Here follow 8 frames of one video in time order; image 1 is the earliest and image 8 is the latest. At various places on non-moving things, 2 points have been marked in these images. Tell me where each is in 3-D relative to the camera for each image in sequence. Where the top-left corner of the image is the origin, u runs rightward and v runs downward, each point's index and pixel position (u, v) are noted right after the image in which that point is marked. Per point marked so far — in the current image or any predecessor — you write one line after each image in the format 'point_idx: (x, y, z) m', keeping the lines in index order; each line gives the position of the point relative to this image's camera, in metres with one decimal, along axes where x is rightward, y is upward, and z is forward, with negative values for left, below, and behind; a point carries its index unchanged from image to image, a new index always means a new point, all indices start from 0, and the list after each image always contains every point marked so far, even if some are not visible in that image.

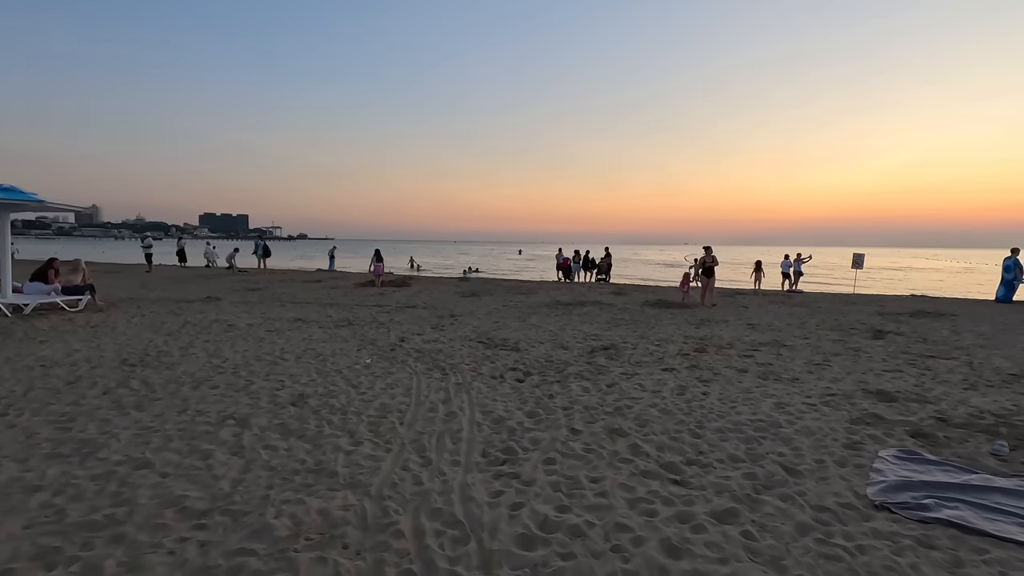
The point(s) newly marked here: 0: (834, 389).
0: (+3.8, -1.2, +6.3) m
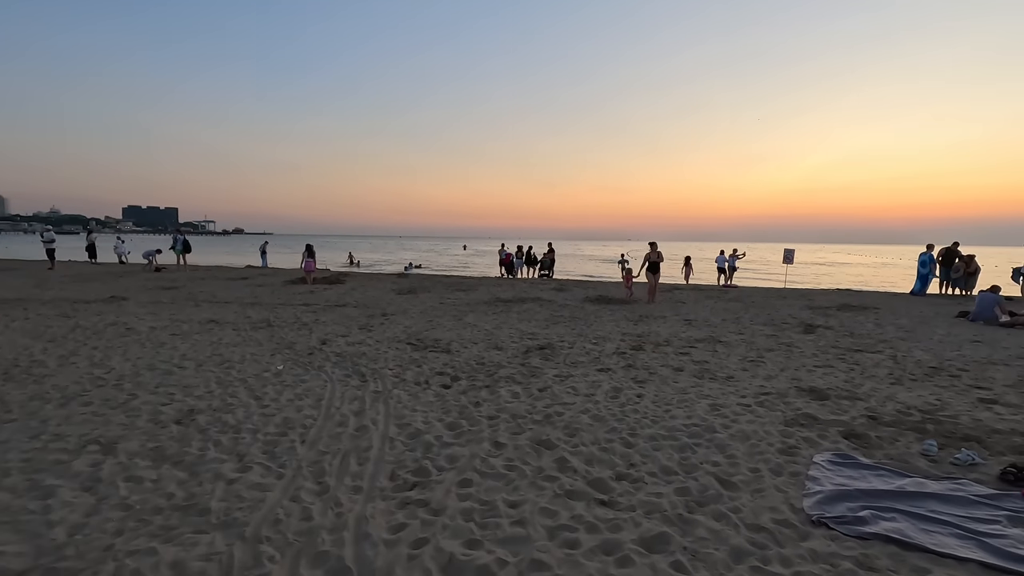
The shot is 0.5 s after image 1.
0: (+2.9, -1.2, +6.2) m
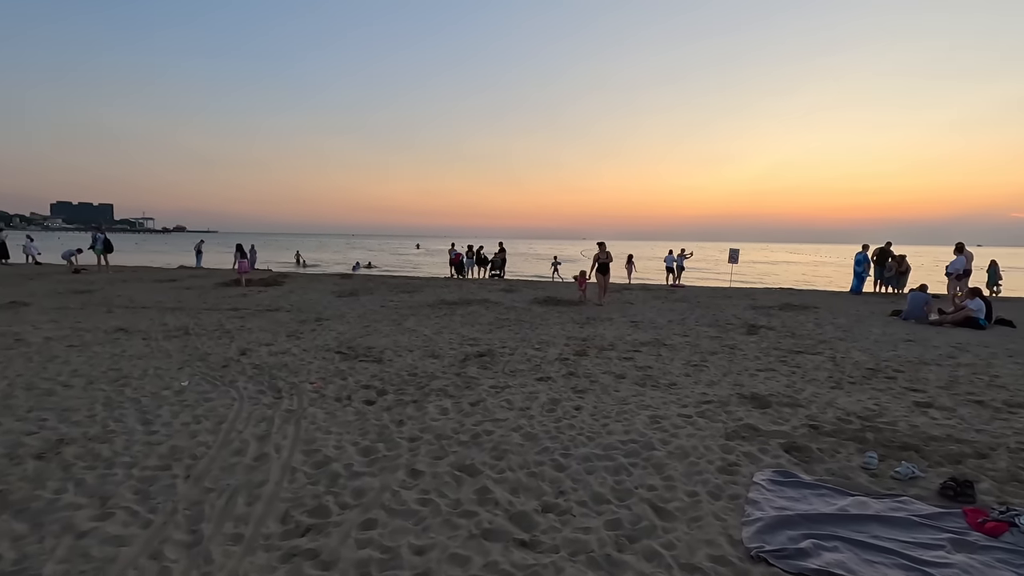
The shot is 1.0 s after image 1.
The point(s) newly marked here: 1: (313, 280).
0: (+2.2, -1.2, +6.0) m
1: (-7.2, +0.3, +19.4) m
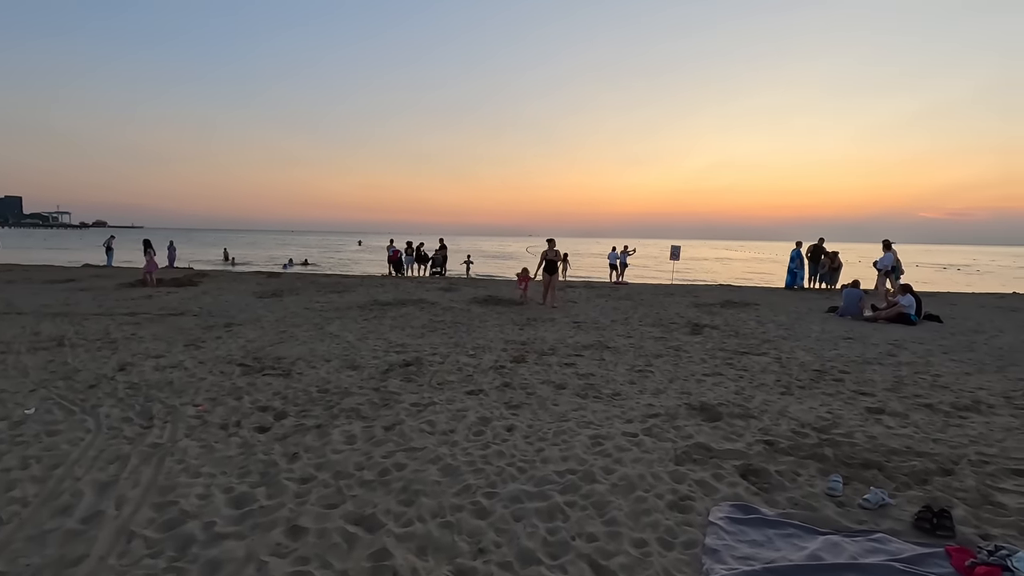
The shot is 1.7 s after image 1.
0: (+1.5, -1.2, +5.4) m
1: (-9.2, +0.3, +17.8) m
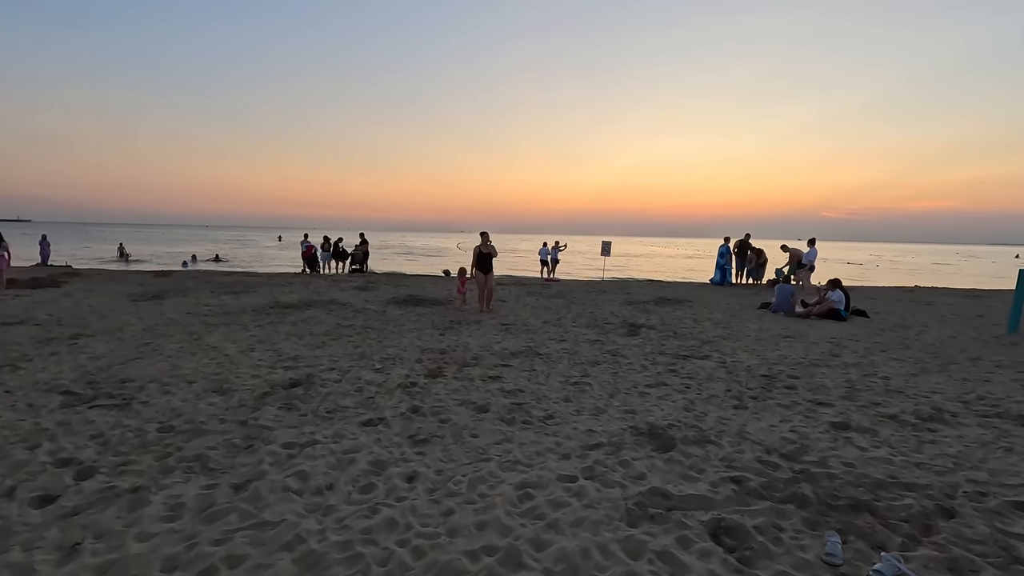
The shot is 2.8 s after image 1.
0: (+0.7, -1.2, +4.4) m
1: (-11.5, +0.3, +15.4) m
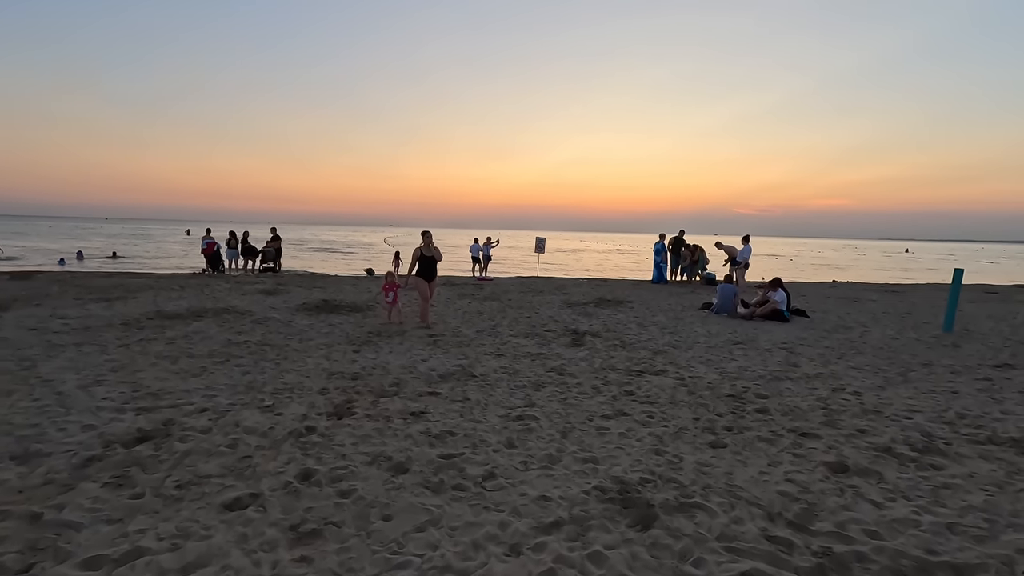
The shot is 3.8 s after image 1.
0: (+0.3, -1.3, +3.3) m
1: (-13.2, +0.1, +12.6) m
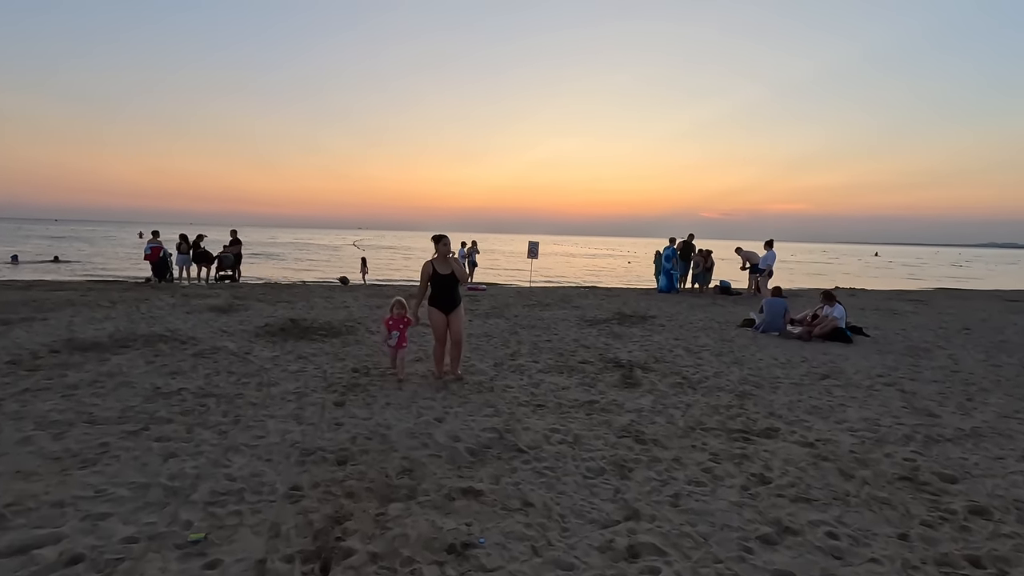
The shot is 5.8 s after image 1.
0: (+1.0, -1.6, +1.3) m
1: (-13.0, -0.2, +9.8) m
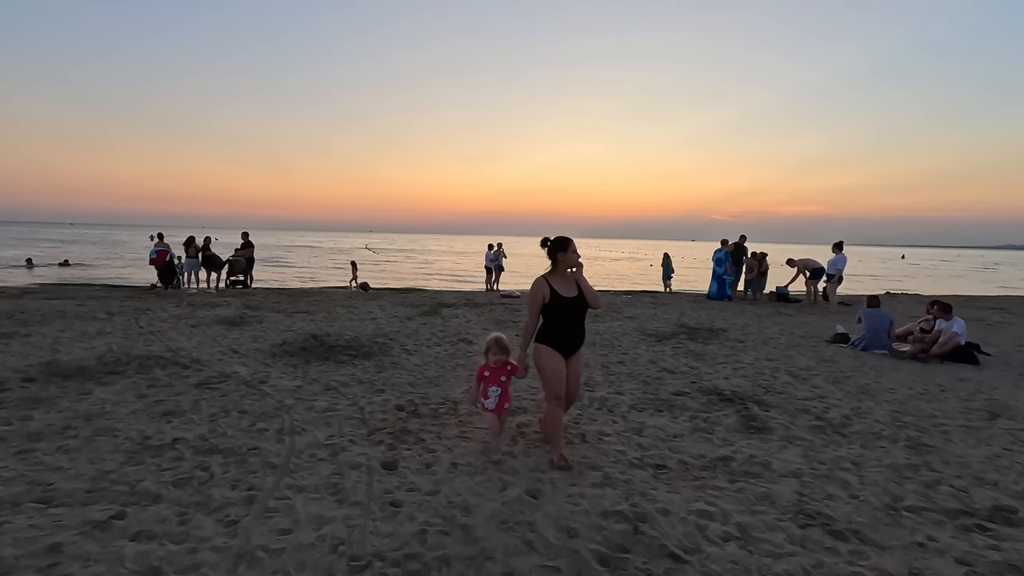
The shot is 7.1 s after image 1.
0: (+1.7, -1.7, -0.2) m
1: (-12.1, -0.4, +8.6) m
